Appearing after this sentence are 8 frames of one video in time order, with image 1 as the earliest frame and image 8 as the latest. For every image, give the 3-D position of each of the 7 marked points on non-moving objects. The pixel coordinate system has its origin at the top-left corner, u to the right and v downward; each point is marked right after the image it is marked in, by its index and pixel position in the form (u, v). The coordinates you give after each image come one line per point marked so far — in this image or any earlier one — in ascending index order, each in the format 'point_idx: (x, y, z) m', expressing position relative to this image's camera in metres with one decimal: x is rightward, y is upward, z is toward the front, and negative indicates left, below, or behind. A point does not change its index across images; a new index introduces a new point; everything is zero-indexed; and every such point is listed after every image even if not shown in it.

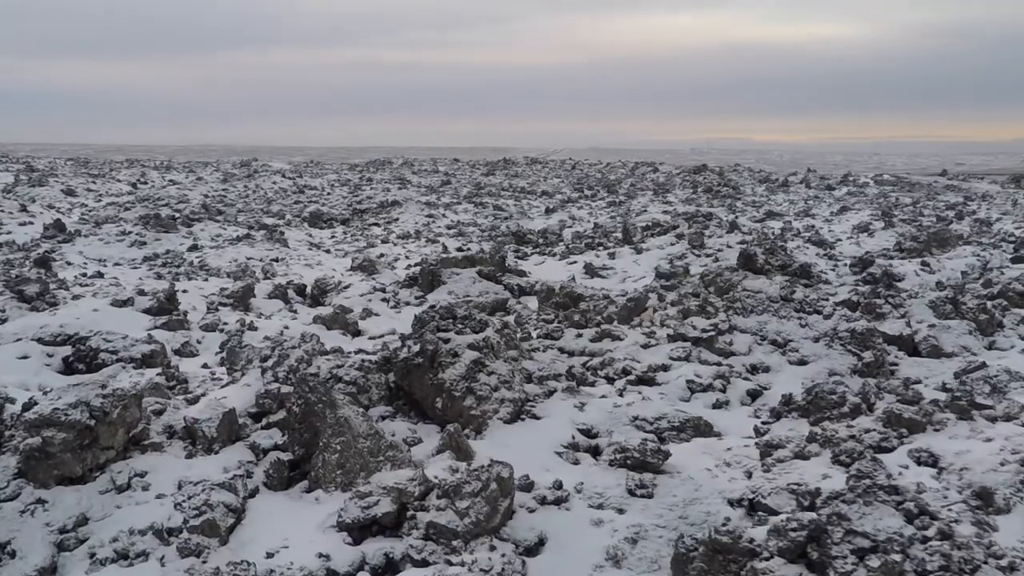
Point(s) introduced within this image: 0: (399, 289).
0: (-1.9, 0.0, +15.5) m
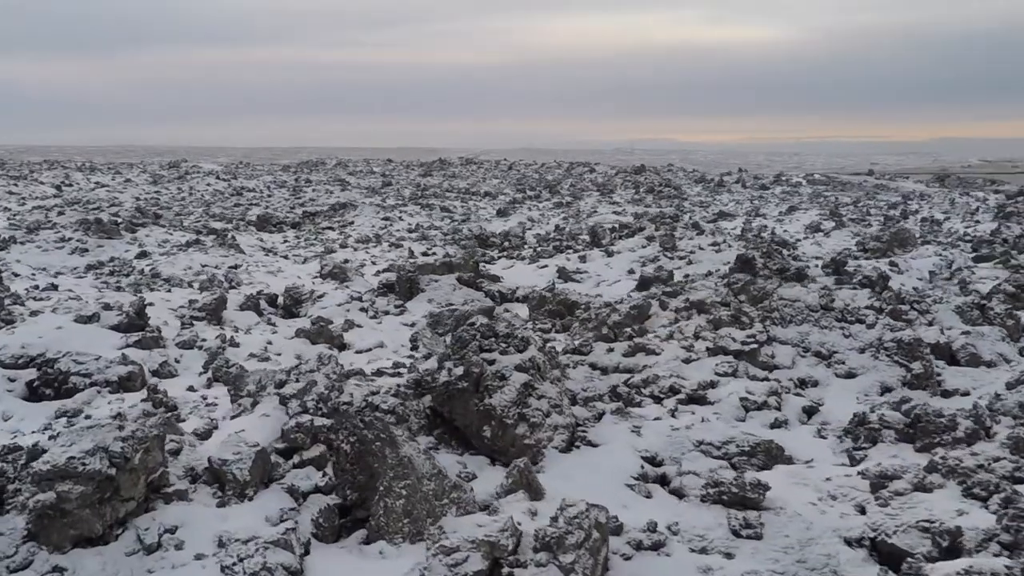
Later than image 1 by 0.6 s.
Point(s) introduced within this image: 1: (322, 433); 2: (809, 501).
0: (-2.2, -0.1, +14.7) m
1: (-1.2, -1.0, +6.0) m
2: (+1.7, -1.2, +5.3) m
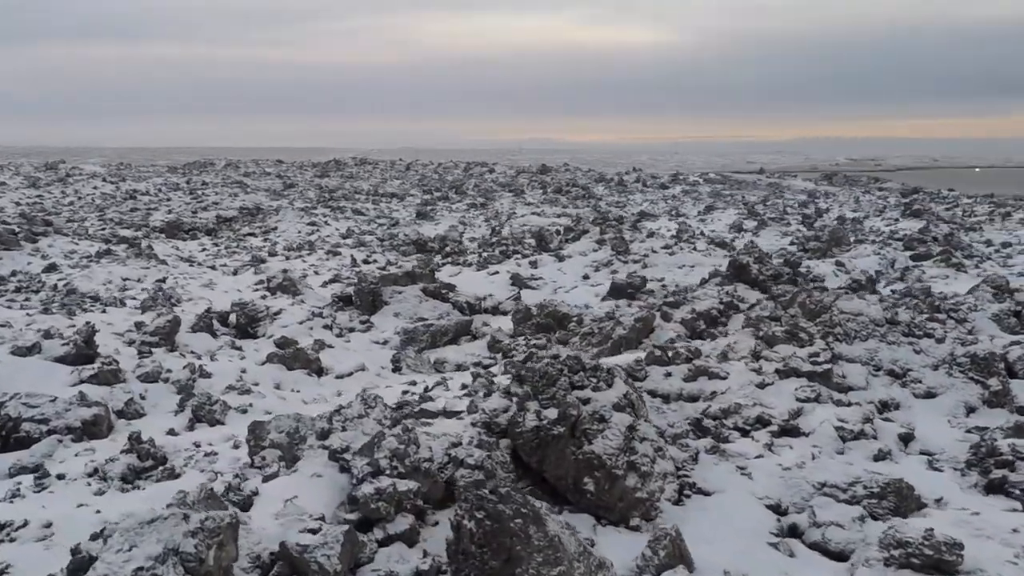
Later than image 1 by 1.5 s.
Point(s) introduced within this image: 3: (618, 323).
0: (-2.6, -0.3, +13.4) m
1: (-0.6, -1.1, +4.9) m
2: (+2.5, -1.4, +4.5) m
3: (+1.3, -0.4, +10.9) m
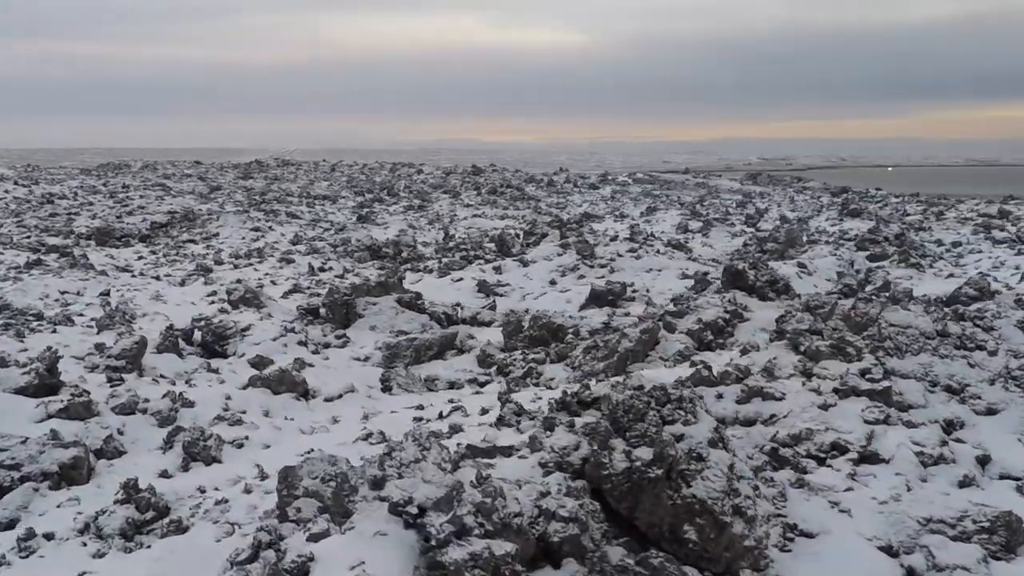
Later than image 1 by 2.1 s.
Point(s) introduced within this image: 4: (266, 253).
0: (-2.8, -0.5, +12.5) m
1: (0.0, -1.3, +4.2) m
2: (+3.0, -1.4, +4.1) m
3: (+1.3, -0.5, +10.3) m
4: (-5.3, +0.8, +19.5) m
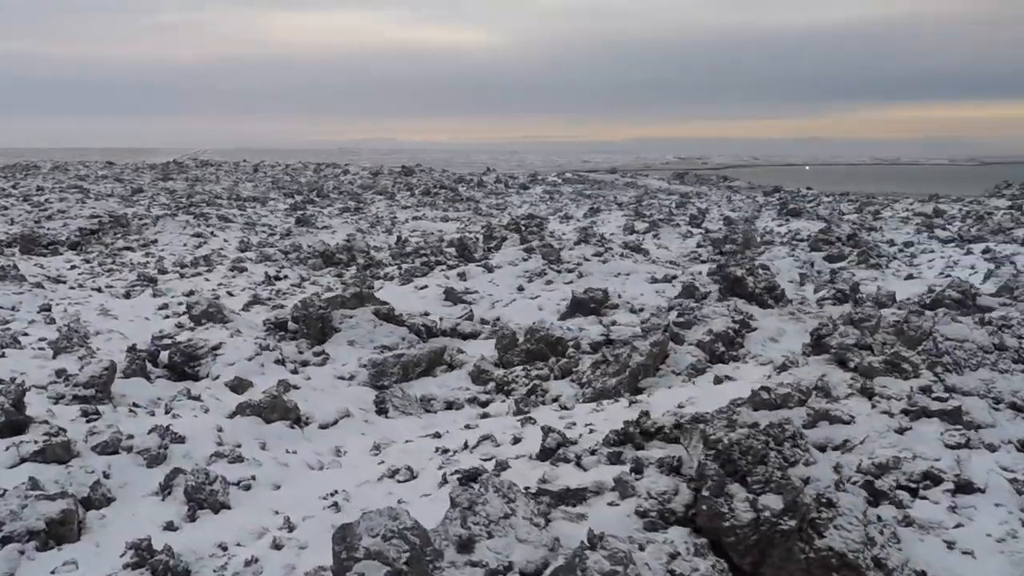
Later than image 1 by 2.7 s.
0: (-2.9, -0.7, +11.6) m
1: (+0.5, -1.4, +3.6) m
2: (+3.6, -1.5, +3.7) m
3: (+1.3, -0.6, +9.8) m
4: (-6.0, +0.6, +18.4) m
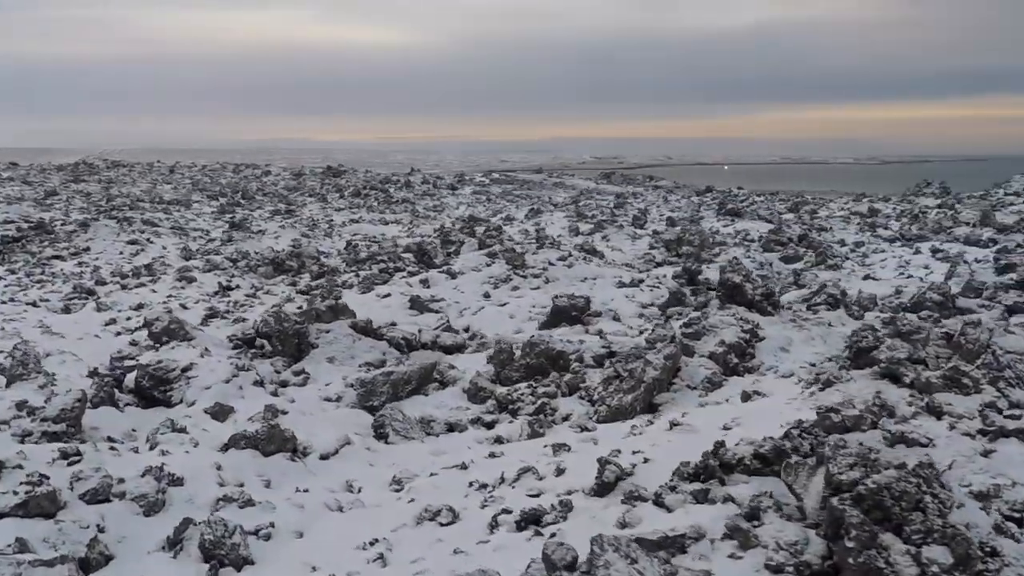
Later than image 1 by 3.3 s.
0: (-3.0, -0.8, +10.7) m
1: (+1.2, -1.5, +3.0) m
2: (+4.2, -1.6, +3.5) m
3: (+1.4, -0.7, +9.3) m
4: (-6.7, +0.3, +17.2) m
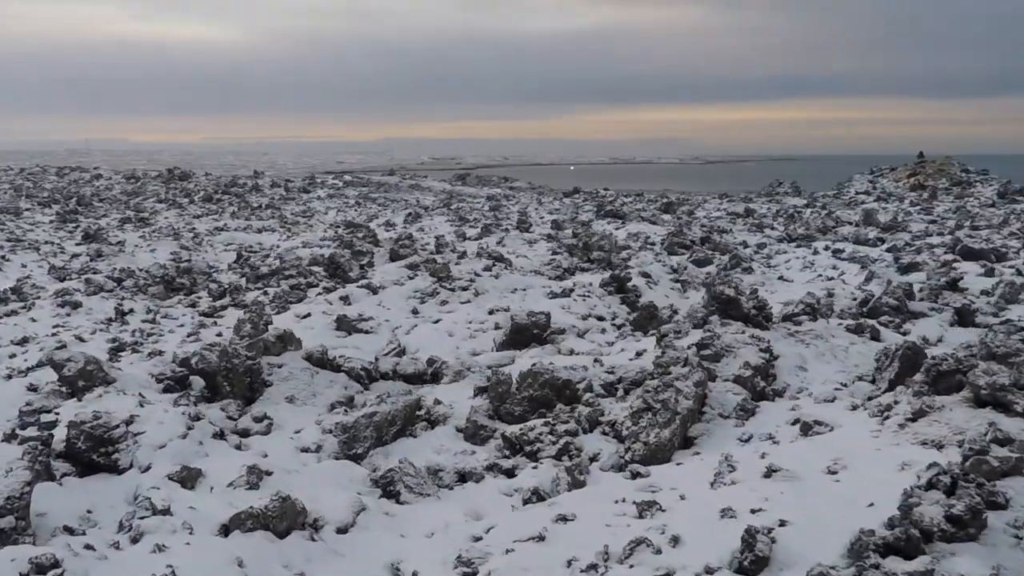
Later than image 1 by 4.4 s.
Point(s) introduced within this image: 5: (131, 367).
0: (-3.1, -1.2, +9.0) m
1: (+2.4, -1.7, +2.2) m
2: (+5.3, -1.7, +3.2) m
3: (+1.5, -0.9, +8.4) m
4: (-7.9, -0.1, +14.8) m
5: (-4.5, -0.9, +10.6) m
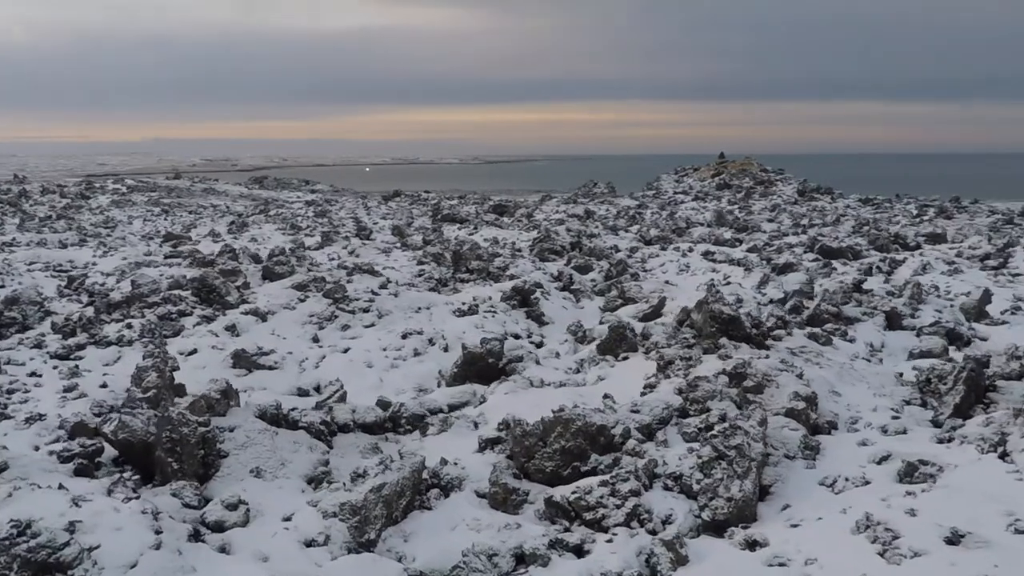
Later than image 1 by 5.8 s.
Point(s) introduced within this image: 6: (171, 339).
0: (-2.8, -1.5, +6.9) m
1: (+4.2, -1.9, +1.5) m
2: (+6.7, -1.8, +3.1) m
3: (+1.8, -1.2, +7.3) m
4: (-8.8, -0.7, +11.4) m
5: (-4.5, -1.3, +8.1) m
6: (-4.8, -0.7, +12.8) m
